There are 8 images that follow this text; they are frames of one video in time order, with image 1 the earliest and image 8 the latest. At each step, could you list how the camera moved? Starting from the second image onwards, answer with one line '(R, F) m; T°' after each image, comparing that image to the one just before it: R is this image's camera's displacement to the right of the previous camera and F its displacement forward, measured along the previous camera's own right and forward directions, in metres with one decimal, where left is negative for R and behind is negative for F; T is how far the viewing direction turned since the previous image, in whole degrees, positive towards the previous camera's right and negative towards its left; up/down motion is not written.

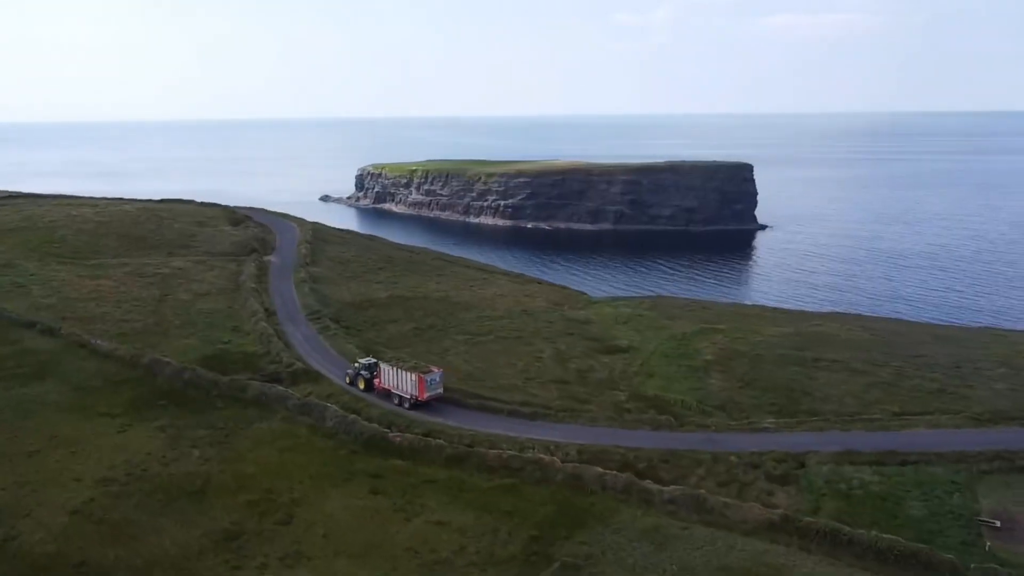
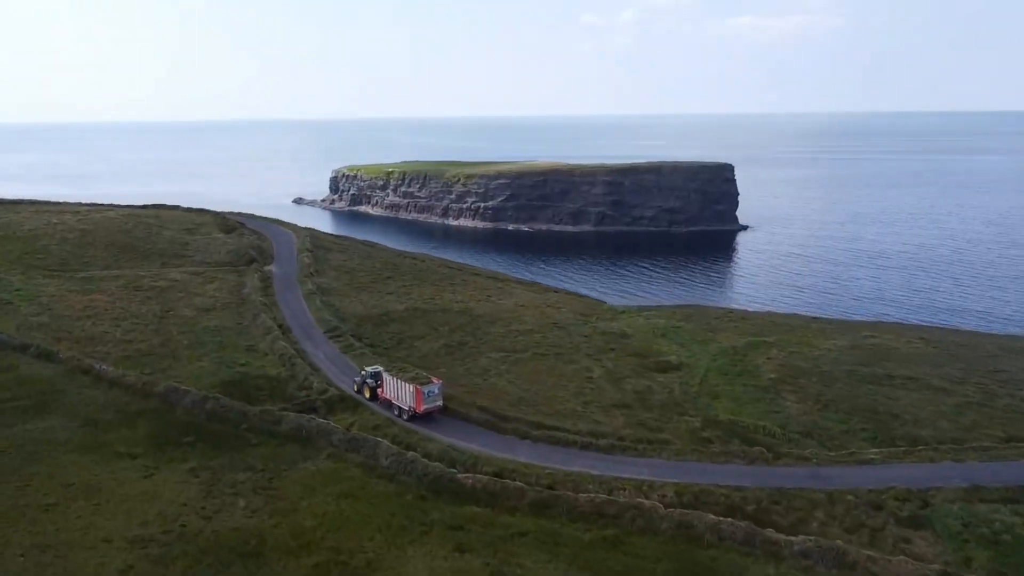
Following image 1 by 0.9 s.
(-3.4, +3.1) m; +2°
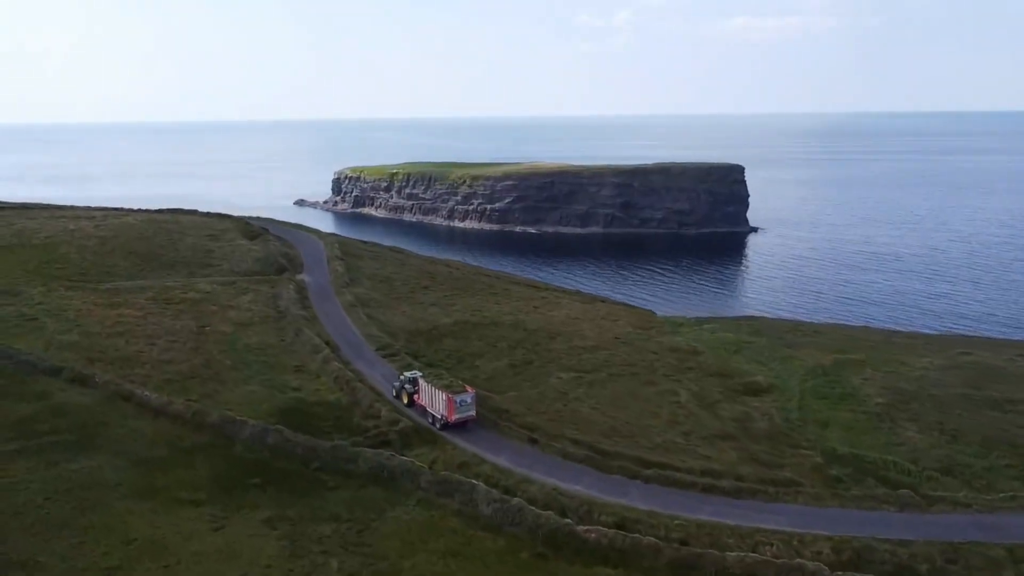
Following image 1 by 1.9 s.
(-3.4, +3.1) m; 0°
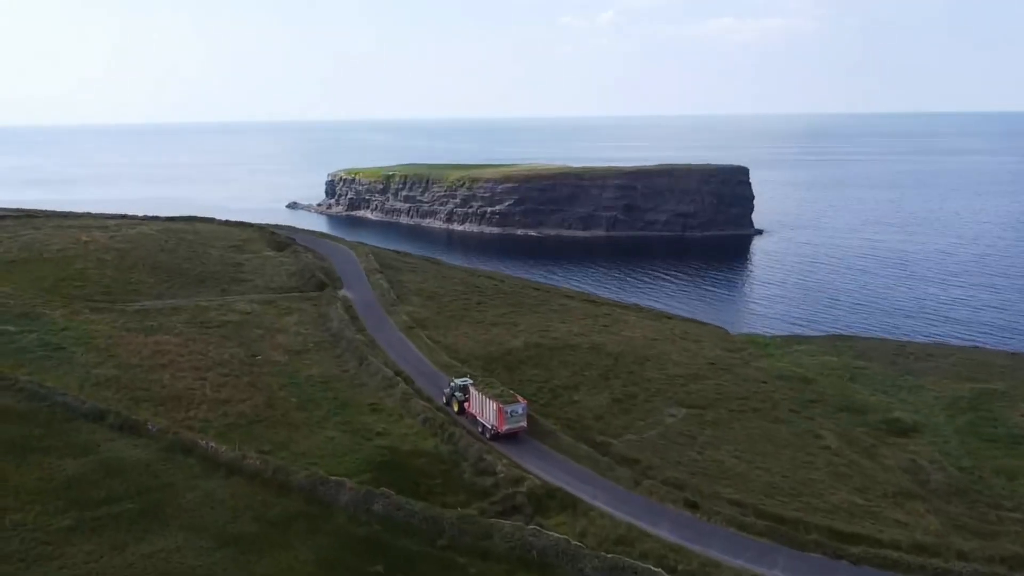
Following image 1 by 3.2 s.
(-4.7, +4.6) m; +1°
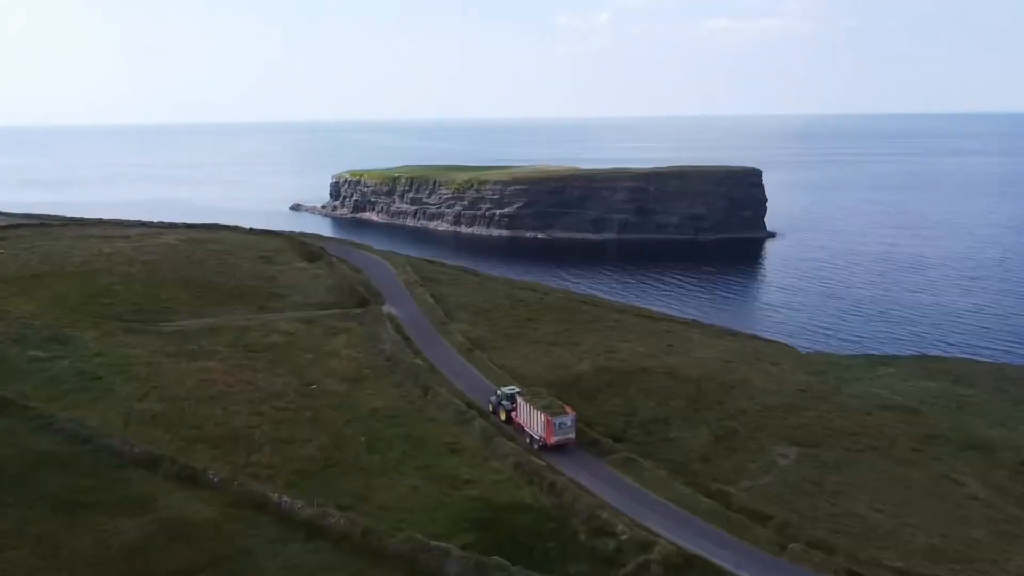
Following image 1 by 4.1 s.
(-3.3, +3.2) m; 0°
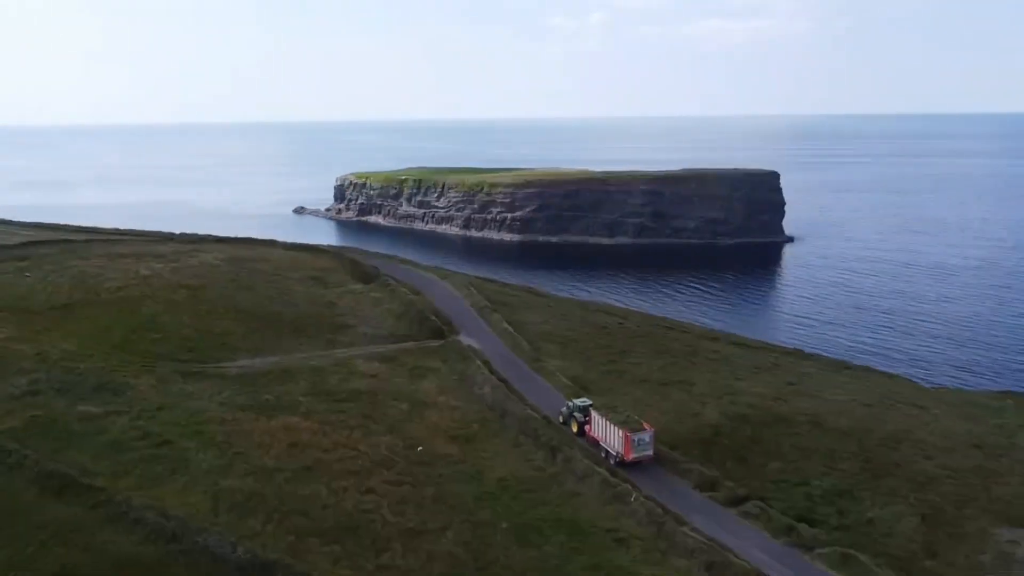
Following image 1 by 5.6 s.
(-5.1, +5.1) m; +1°
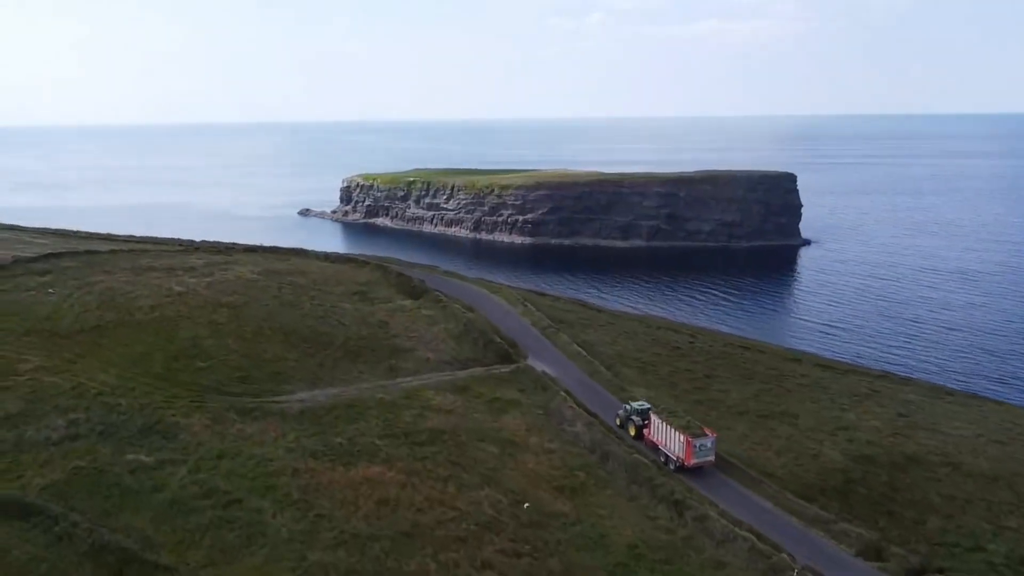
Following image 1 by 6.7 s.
(-3.6, +3.8) m; 0°
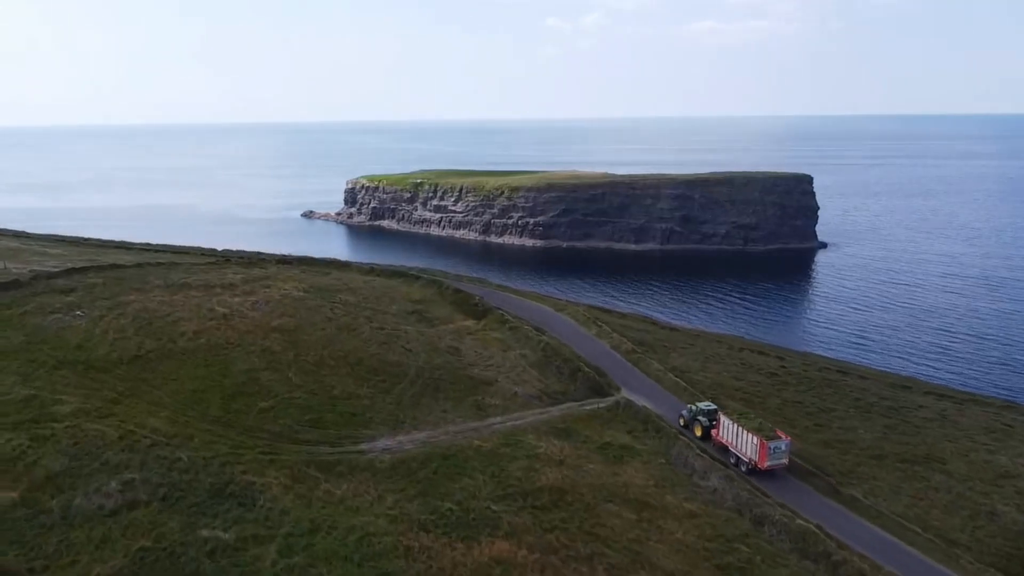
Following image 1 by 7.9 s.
(-4.0, +4.3) m; 0°
